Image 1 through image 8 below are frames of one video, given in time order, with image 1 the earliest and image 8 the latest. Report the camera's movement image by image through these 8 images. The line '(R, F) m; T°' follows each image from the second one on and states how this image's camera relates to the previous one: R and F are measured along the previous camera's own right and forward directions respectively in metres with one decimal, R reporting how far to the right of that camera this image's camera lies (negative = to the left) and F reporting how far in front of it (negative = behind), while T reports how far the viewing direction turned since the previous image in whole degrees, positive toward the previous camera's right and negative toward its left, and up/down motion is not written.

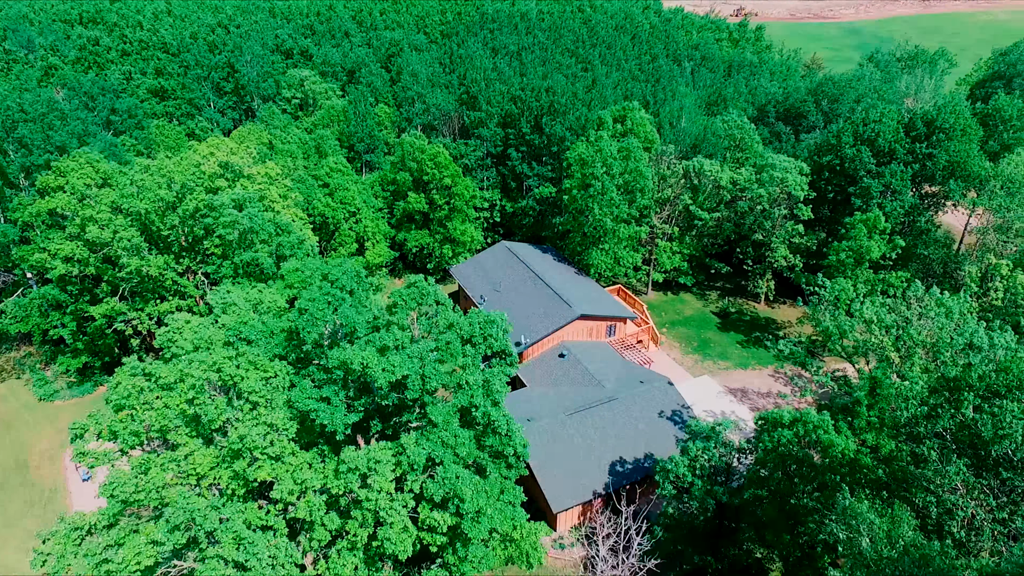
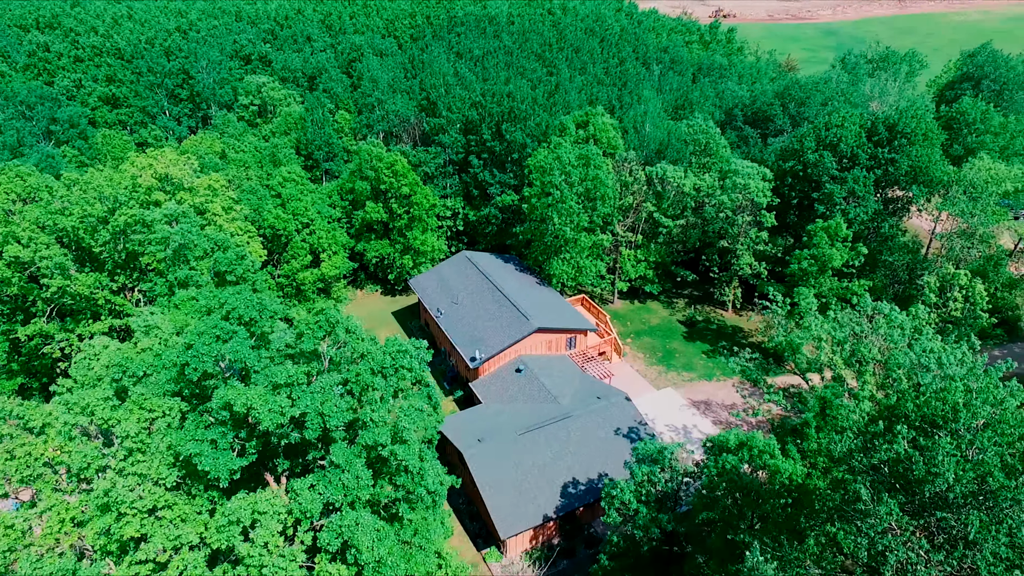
(+2.0, +1.1) m; +1°
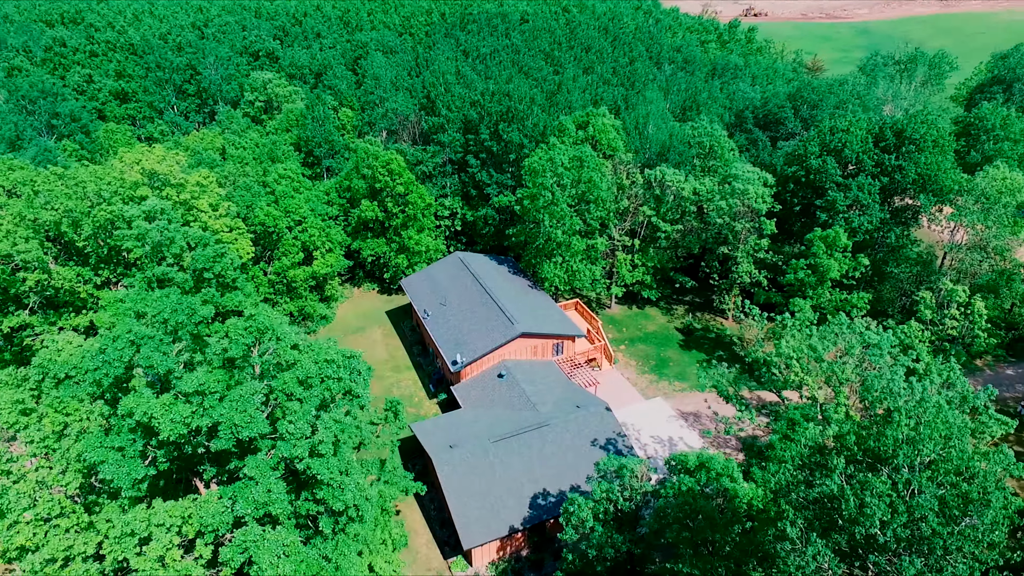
(+2.4, +0.7) m; -3°
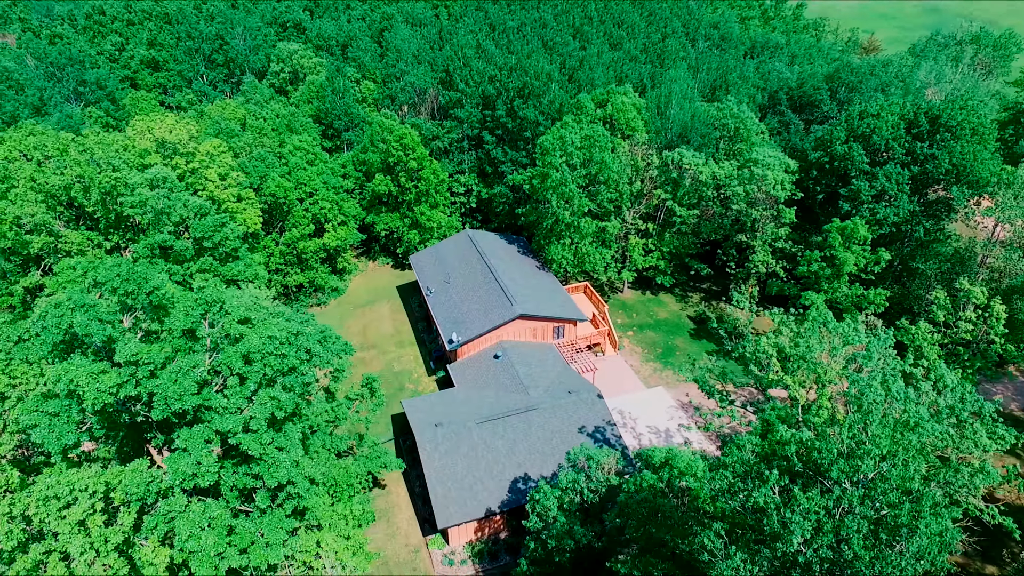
(+2.4, +0.6) m; -4°
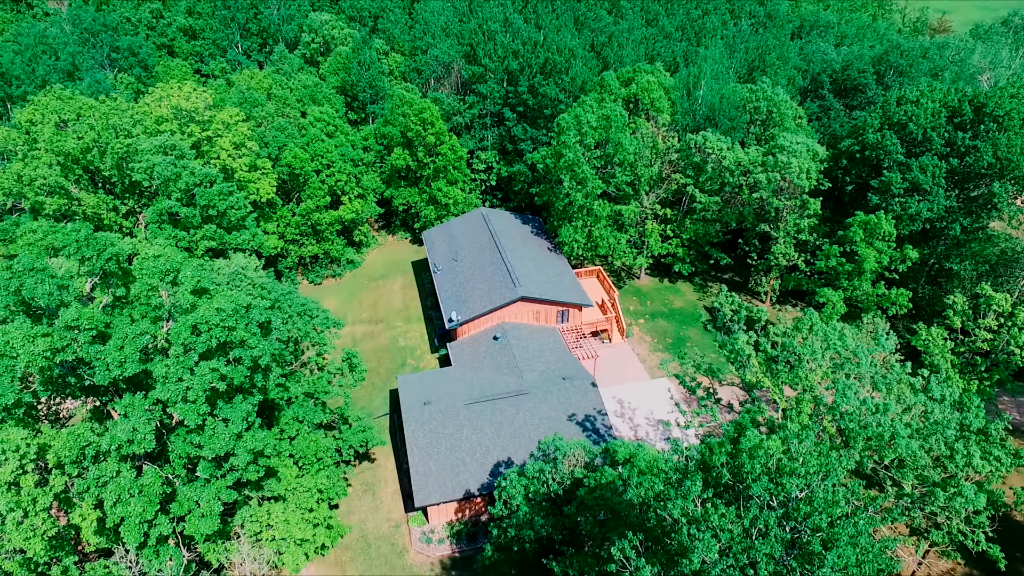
(+2.4, +0.7) m; -4°
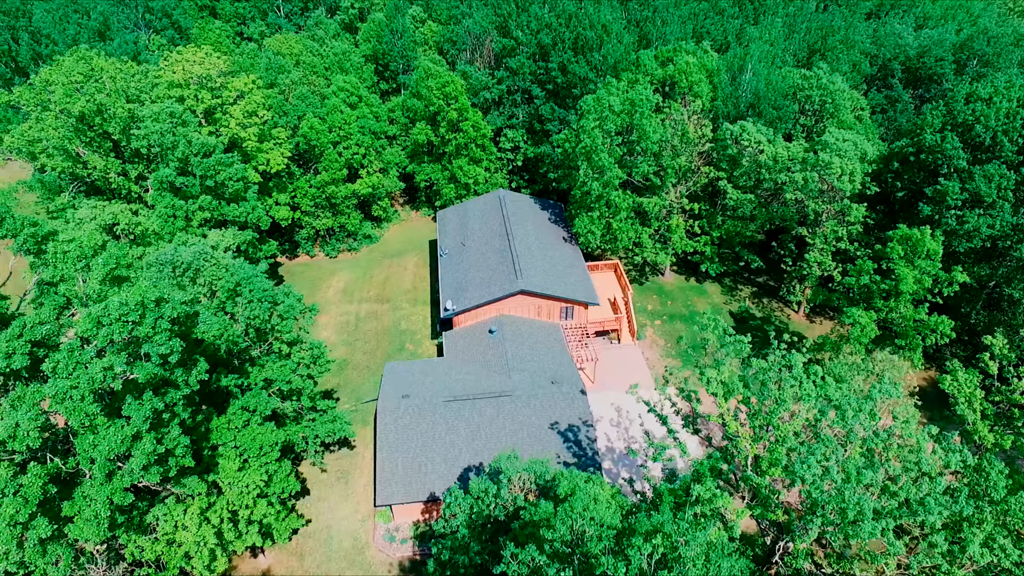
(+3.2, +2.0) m; -6°
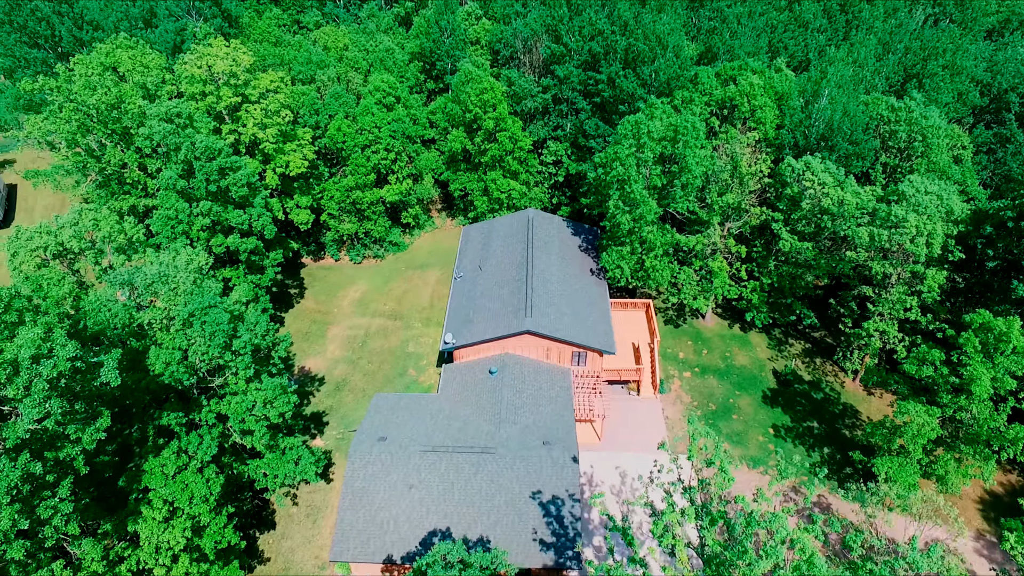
(+3.0, +3.2) m; -7°
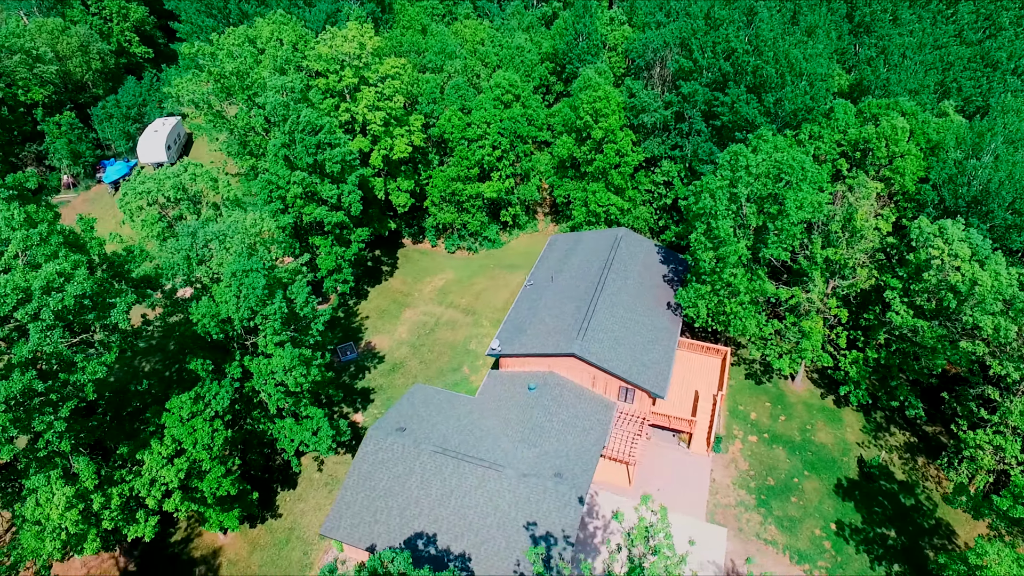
(+4.0, +1.5) m; -13°
